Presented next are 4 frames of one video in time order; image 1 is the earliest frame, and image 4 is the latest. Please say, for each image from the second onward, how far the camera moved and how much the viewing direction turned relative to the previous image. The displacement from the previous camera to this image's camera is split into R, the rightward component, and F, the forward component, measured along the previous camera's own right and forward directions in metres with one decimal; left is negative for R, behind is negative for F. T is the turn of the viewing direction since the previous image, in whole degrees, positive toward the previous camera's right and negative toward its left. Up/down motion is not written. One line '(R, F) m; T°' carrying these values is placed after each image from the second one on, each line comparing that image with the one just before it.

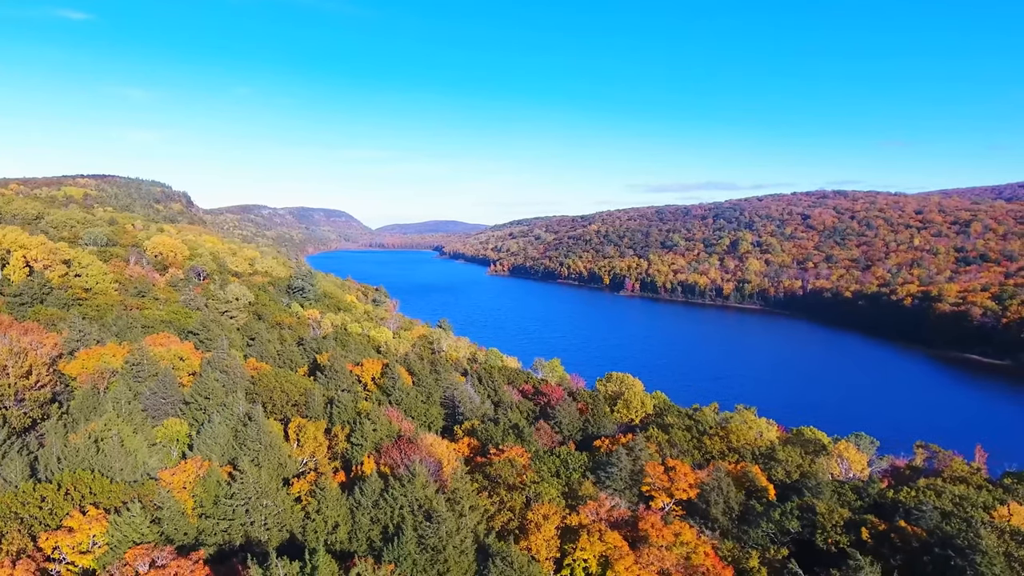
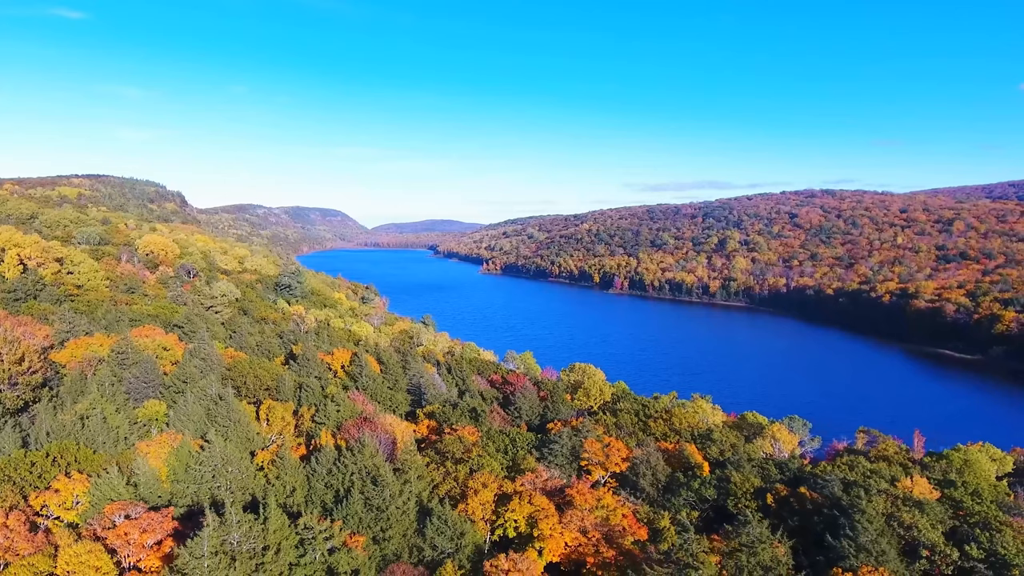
(+2.3, -2.4) m; 0°
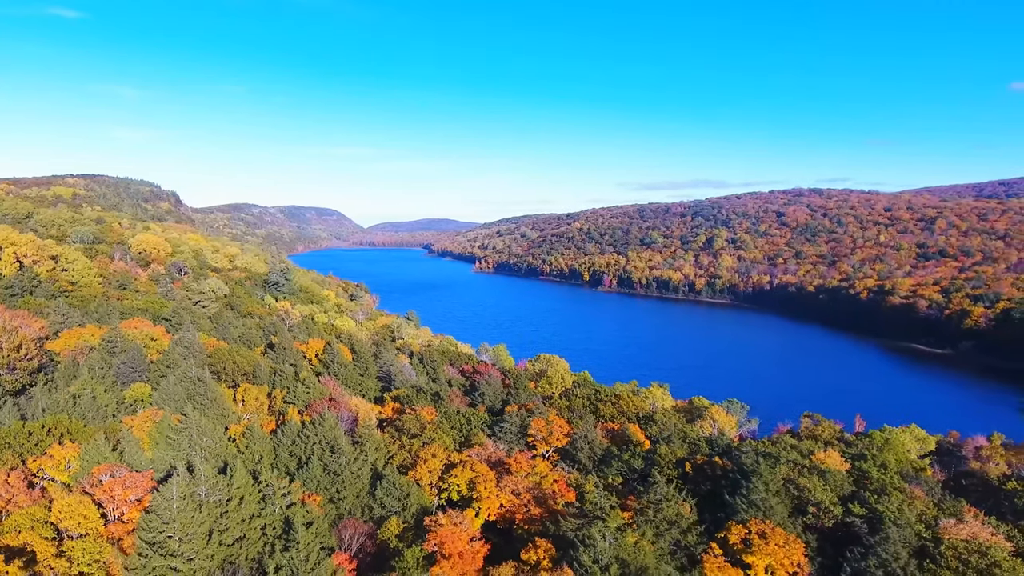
(+2.5, -2.8) m; 0°
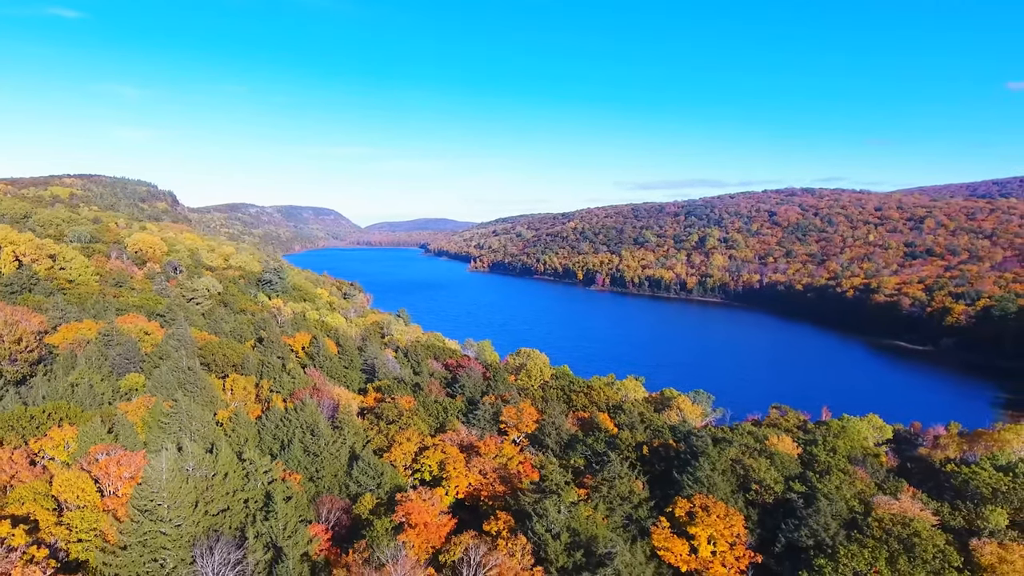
(+1.5, -1.8) m; 0°
